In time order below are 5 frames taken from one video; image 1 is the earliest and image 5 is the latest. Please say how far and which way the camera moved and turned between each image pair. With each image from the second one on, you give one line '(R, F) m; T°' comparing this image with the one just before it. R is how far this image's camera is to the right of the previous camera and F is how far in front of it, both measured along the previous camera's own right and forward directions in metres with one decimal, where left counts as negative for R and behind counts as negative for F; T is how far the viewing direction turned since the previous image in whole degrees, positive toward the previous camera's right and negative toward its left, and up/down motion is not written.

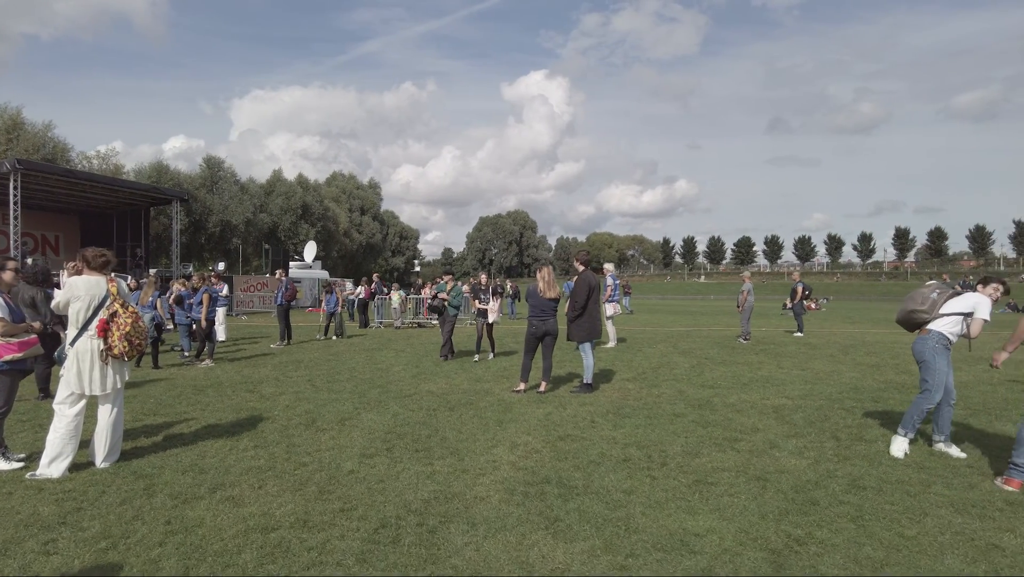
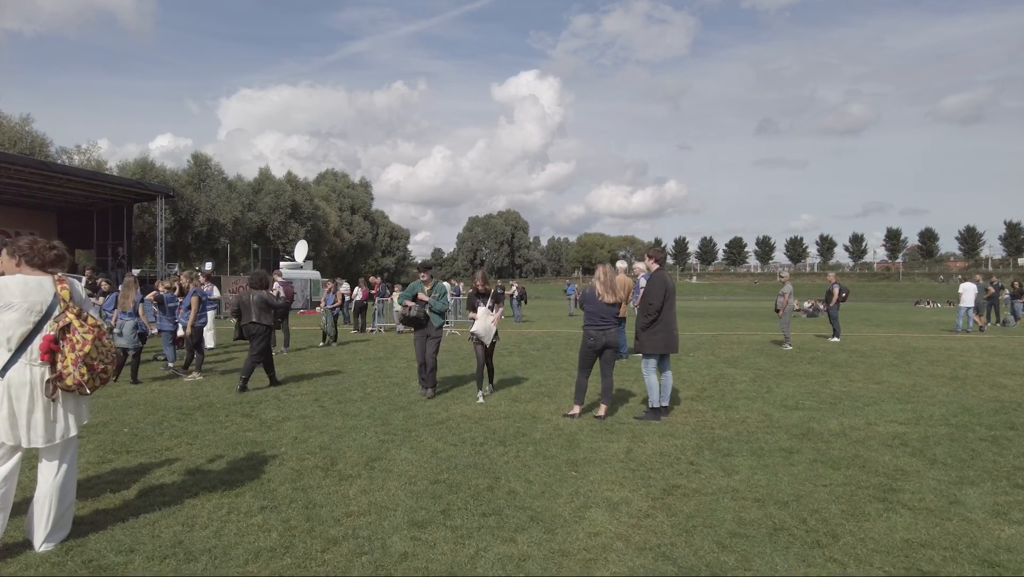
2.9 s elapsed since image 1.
(-0.8, +1.5) m; +1°
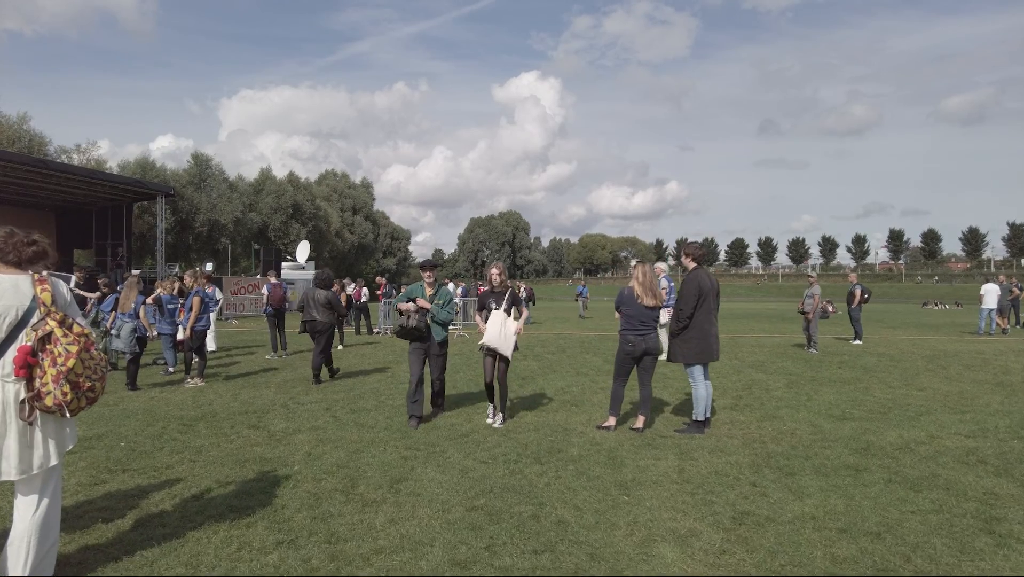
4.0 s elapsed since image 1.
(-0.3, +0.6) m; 0°
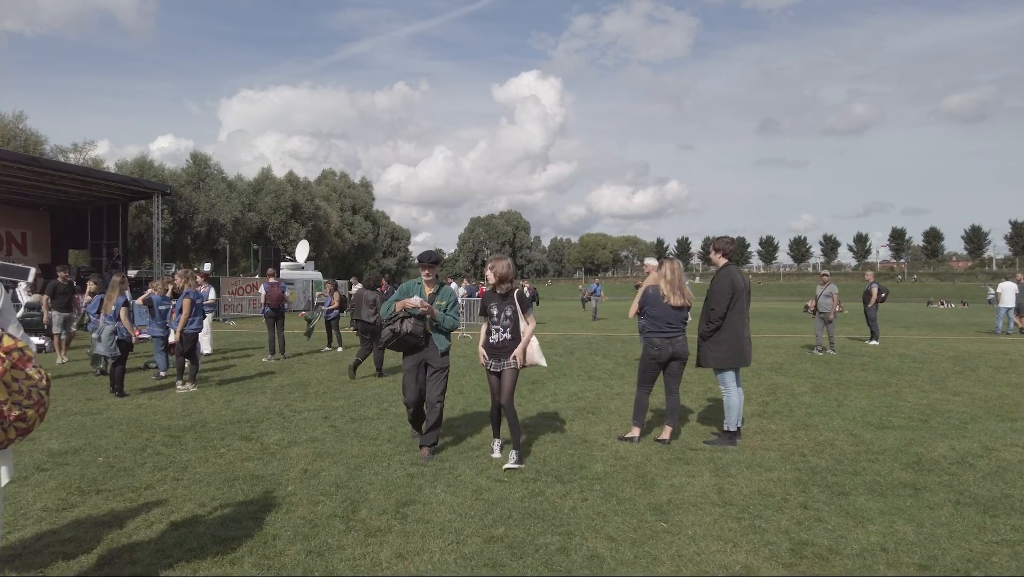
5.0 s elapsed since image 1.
(-0.1, +0.6) m; 0°
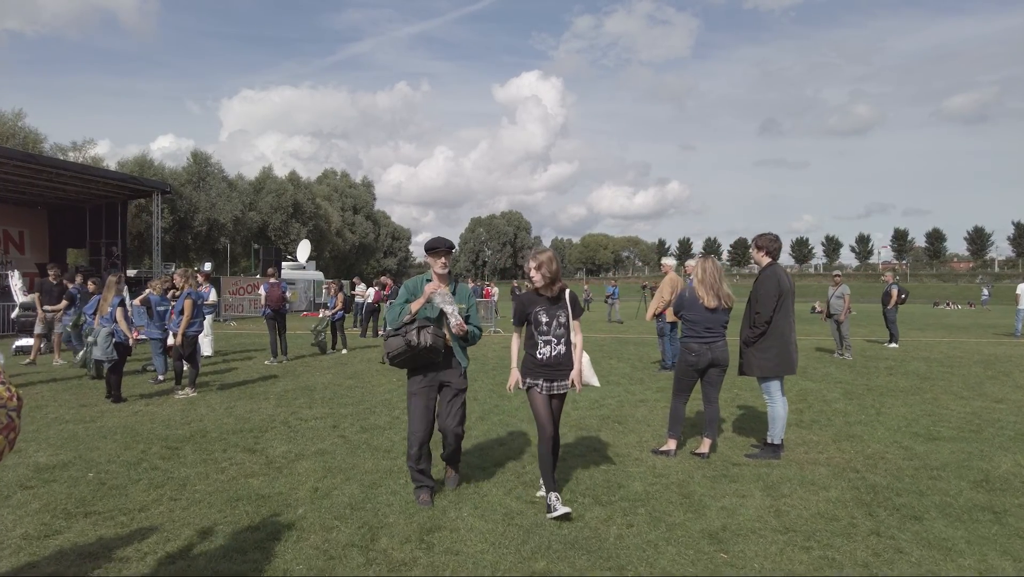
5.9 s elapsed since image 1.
(-0.2, +0.5) m; 0°
